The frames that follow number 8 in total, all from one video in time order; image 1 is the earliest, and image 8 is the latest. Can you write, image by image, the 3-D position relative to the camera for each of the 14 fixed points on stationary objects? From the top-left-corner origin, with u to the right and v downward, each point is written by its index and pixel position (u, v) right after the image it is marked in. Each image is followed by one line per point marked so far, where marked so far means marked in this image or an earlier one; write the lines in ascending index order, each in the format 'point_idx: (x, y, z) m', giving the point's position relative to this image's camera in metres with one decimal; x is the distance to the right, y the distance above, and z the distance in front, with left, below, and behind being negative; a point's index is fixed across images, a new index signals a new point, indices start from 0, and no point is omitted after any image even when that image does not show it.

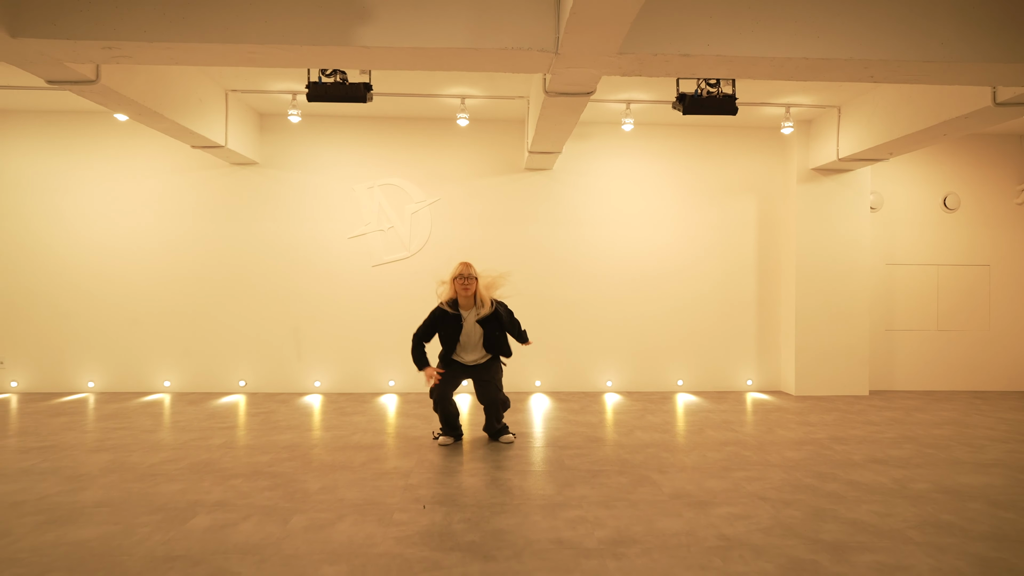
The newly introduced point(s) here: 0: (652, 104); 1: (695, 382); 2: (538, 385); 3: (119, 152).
0: (+1.5, +1.9, +5.5) m
1: (+2.2, -1.1, +6.2) m
2: (+0.3, -1.1, +6.2) m
3: (-4.5, +1.6, +6.0) m
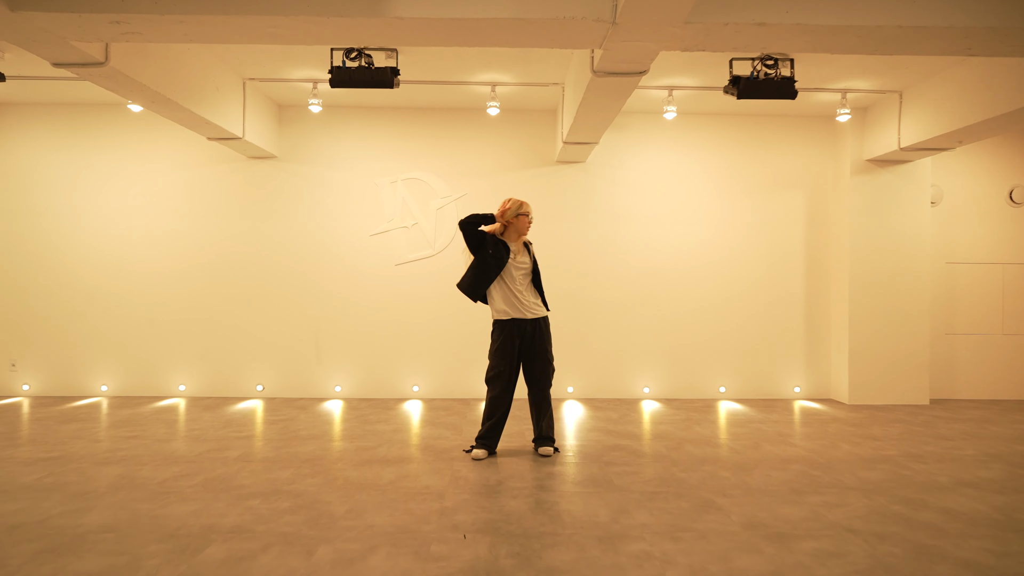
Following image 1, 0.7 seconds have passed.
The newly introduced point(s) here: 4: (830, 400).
0: (+1.8, +1.9, +5.1) m
1: (+2.5, -1.1, +5.8) m
2: (+0.6, -1.1, +5.8) m
3: (-4.2, +1.6, +5.8) m
4: (+3.5, -1.2, +5.7) m
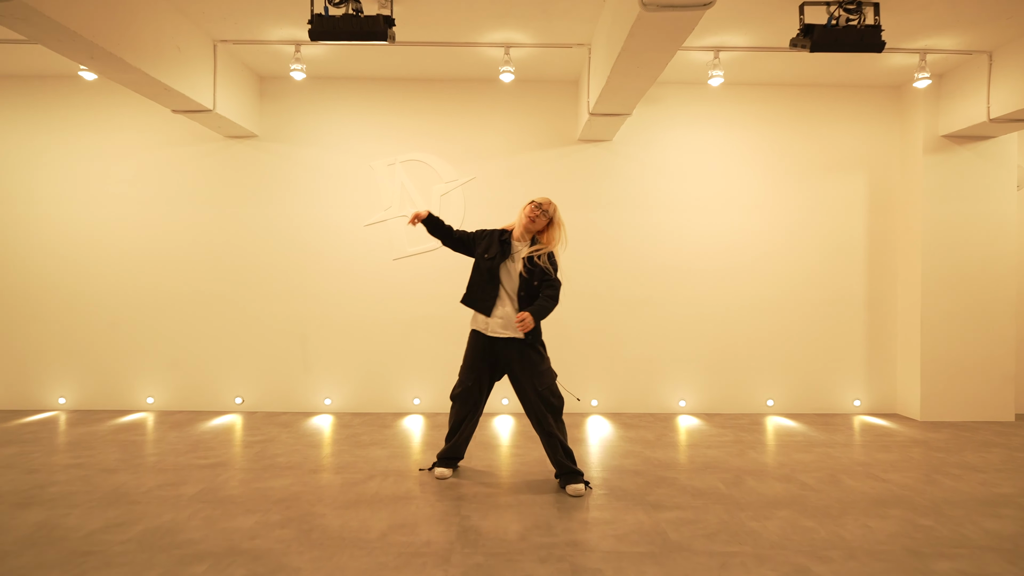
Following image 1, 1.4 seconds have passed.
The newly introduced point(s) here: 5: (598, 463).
0: (+1.9, +1.9, +4.3) m
1: (+2.7, -1.1, +5.1) m
2: (+0.8, -1.1, +5.0) m
3: (-4.0, +1.6, +5.1) m
4: (+3.6, -1.2, +5.0) m
5: (+0.6, -1.2, +3.7) m
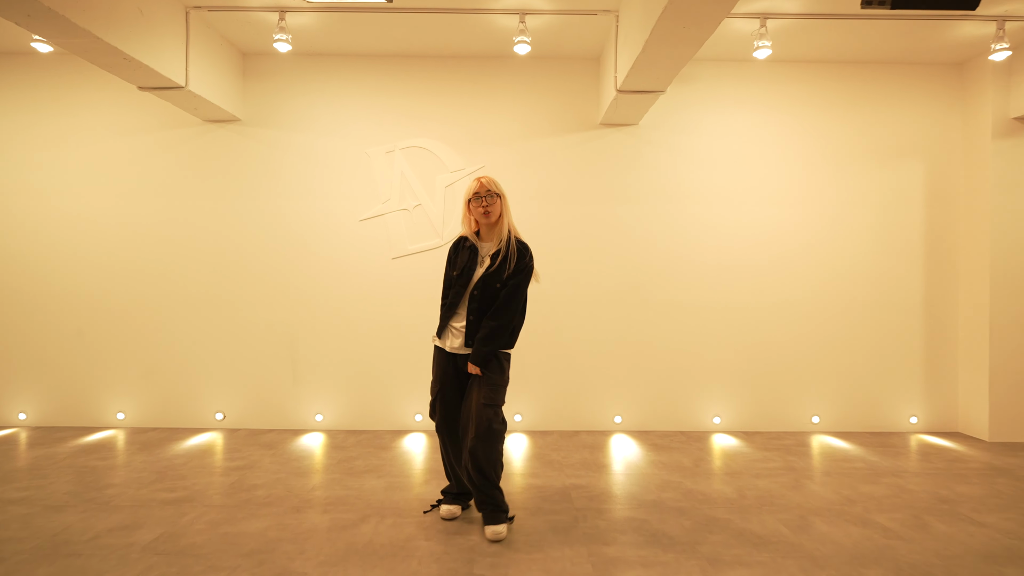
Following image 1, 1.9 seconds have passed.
0: (+2.0, +1.9, +3.8) m
1: (+2.8, -1.1, +4.5) m
2: (+0.9, -1.1, +4.5) m
3: (-3.9, +1.6, +4.5) m
4: (+3.7, -1.2, +4.4) m
5: (+0.7, -1.3, +3.2) m
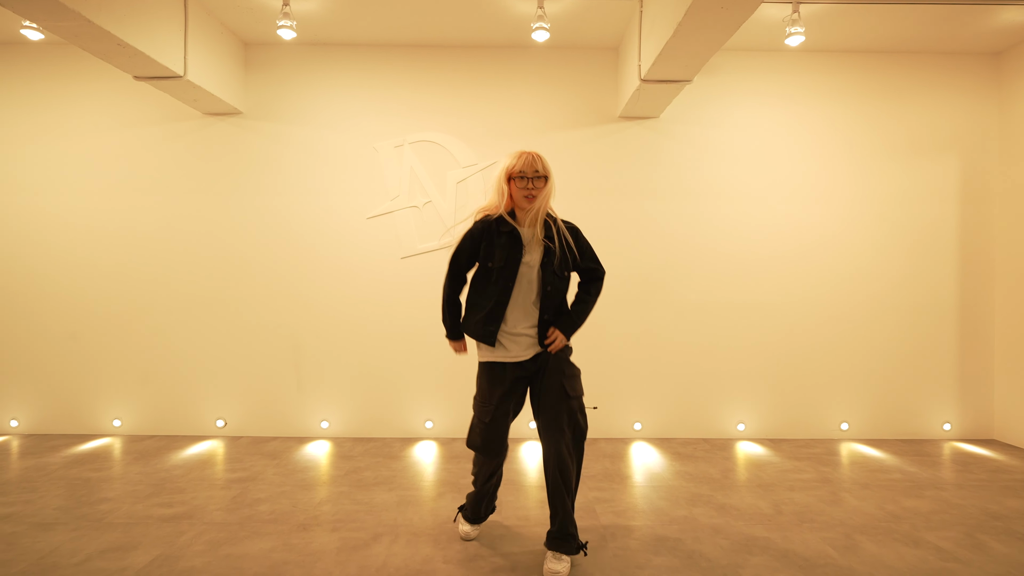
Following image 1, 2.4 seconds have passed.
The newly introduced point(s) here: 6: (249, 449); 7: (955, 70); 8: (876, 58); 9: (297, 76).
0: (+2.2, +1.9, +3.6) m
1: (+2.9, -1.1, +4.3) m
2: (+1.0, -1.2, +4.3) m
3: (-3.8, +1.6, +4.3) m
4: (+3.9, -1.2, +4.2) m
5: (+0.8, -1.3, +3.0) m
6: (-2.0, -1.2, +4.0) m
7: (+3.6, +1.8, +4.3) m
8: (+3.0, +1.9, +4.3) m
9: (-1.8, +1.7, +4.3) m
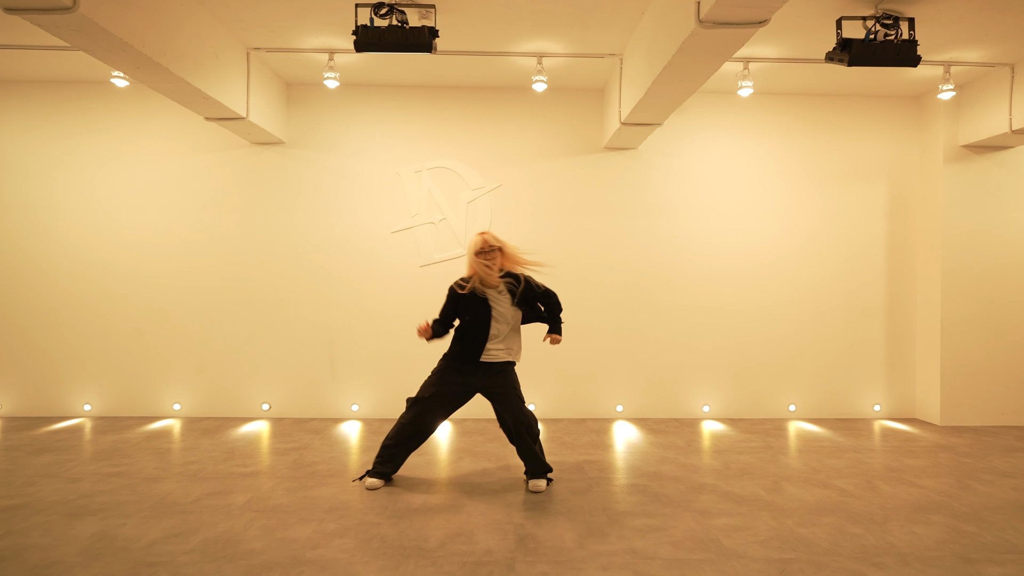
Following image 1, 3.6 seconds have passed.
0: (+2.2, +1.9, +4.4) m
1: (+2.9, -1.2, +5.1) m
2: (+1.0, -1.2, +5.1) m
3: (-3.8, +1.5, +5.0) m
4: (+3.9, -1.3, +5.1) m
5: (+0.9, -1.3, +3.8) m
6: (-2.0, -1.3, +4.7) m
7: (+3.6, +1.7, +5.1) m
8: (+3.0, +1.8, +5.1) m
9: (-1.7, +1.7, +5.1) m
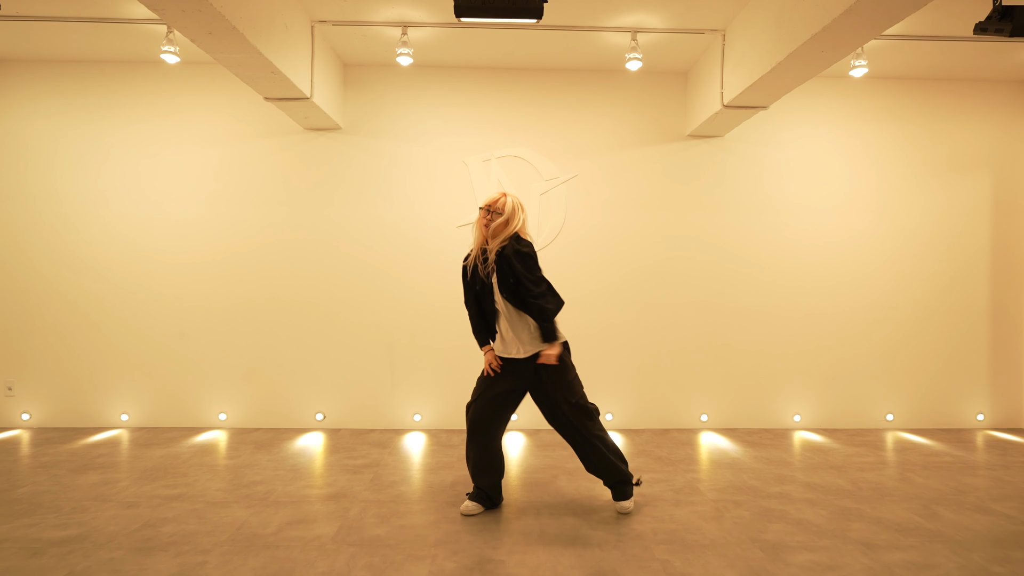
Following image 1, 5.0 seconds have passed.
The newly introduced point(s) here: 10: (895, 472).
0: (+2.9, +1.9, +4.0) m
1: (+3.6, -1.2, +4.7) m
2: (+1.7, -1.2, +4.7) m
3: (-3.1, +1.5, +4.6) m
4: (+4.5, -1.3, +4.7) m
5: (+1.6, -1.3, +3.4) m
6: (-1.3, -1.3, +4.3) m
7: (+4.3, +1.7, +4.7) m
8: (+3.7, +1.8, +4.7) m
9: (-1.1, +1.7, +4.7) m
10: (+2.7, -1.3, +3.7) m
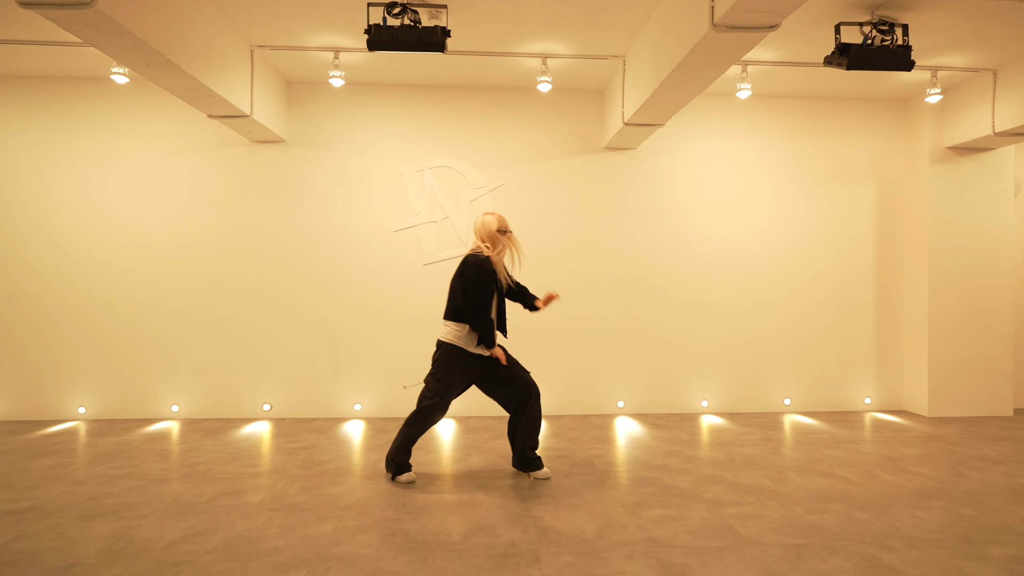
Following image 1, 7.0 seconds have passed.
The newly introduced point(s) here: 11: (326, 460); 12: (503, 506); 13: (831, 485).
0: (+2.2, +1.9, +4.5) m
1: (+2.9, -1.1, +5.3) m
2: (+1.1, -1.2, +5.2) m
3: (-3.7, +1.5, +5.0) m
4: (+3.9, -1.2, +5.2) m
5: (+1.0, -1.3, +3.9) m
6: (-1.9, -1.3, +4.7) m
7: (+3.6, +1.8, +5.3) m
8: (+3.0, +1.9, +5.3) m
9: (-1.7, +1.7, +5.1) m
10: (+2.1, -1.3, +4.2) m
11: (-1.4, -1.3, +3.9) m
12: (-0.1, -1.3, +3.0) m
13: (+2.0, -1.2, +3.3) m
